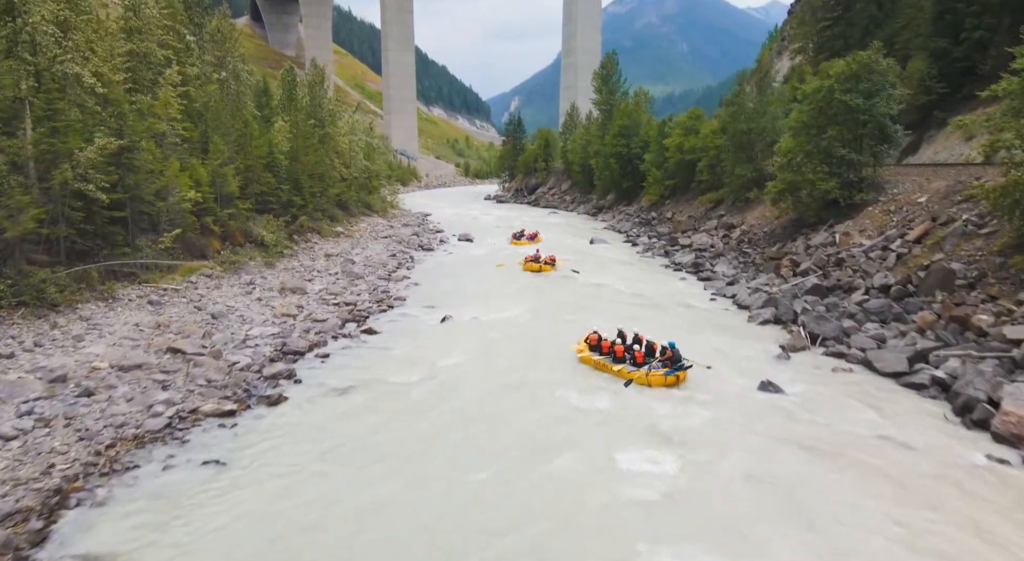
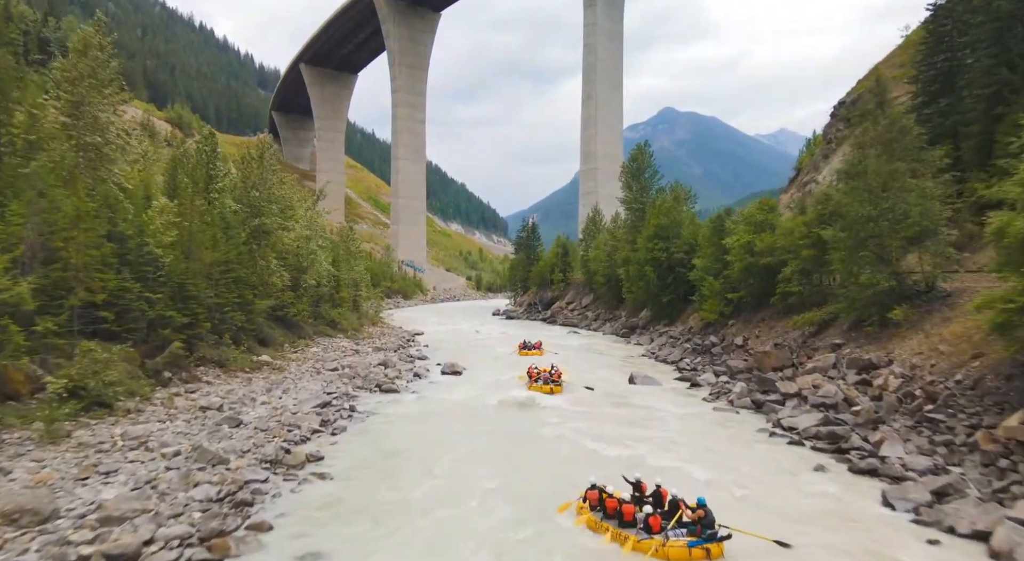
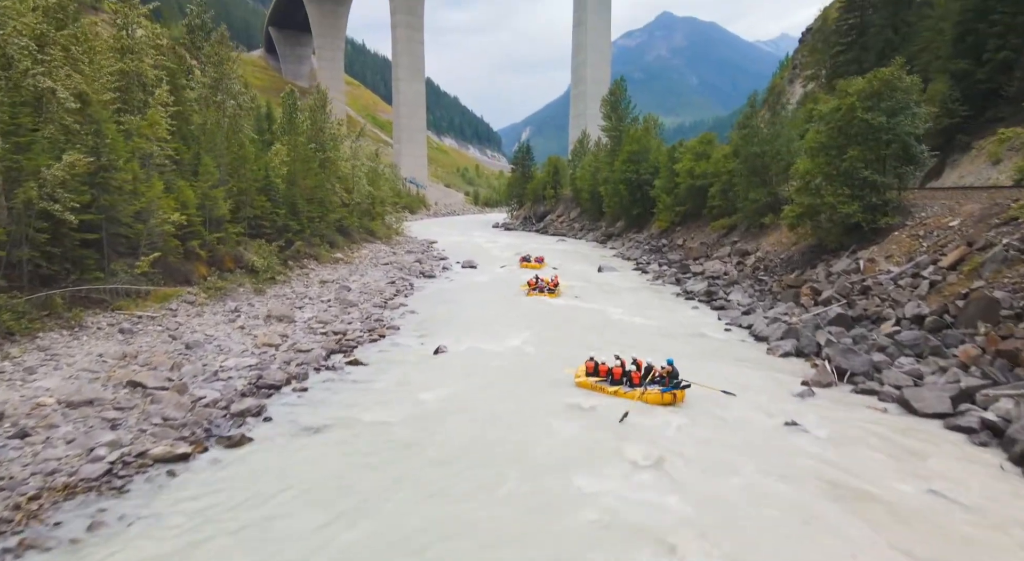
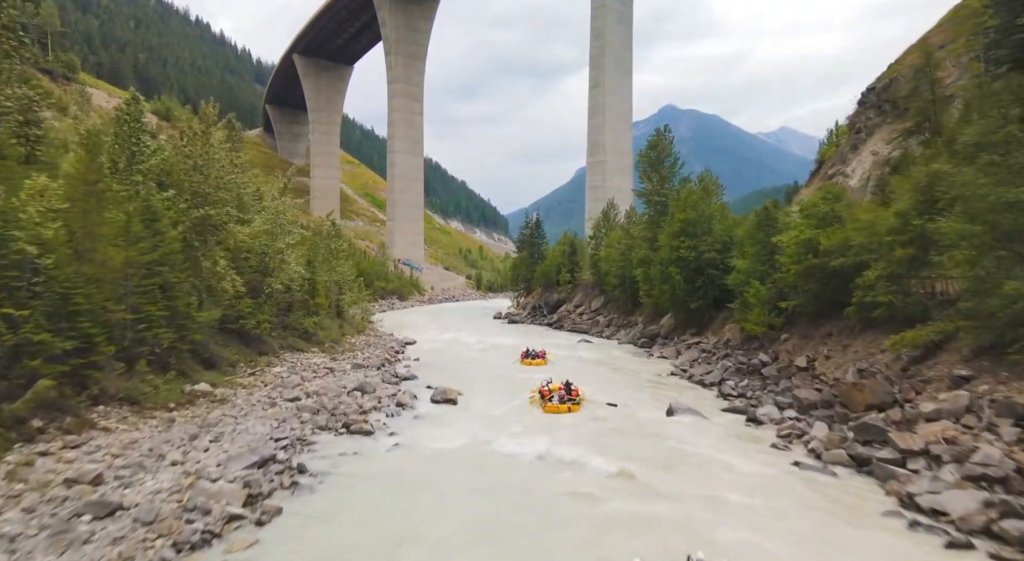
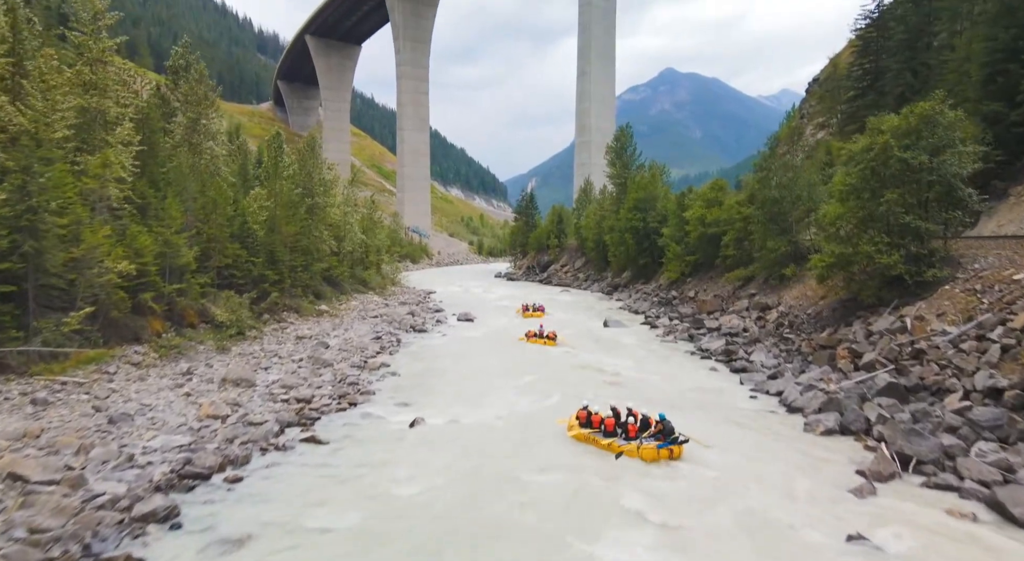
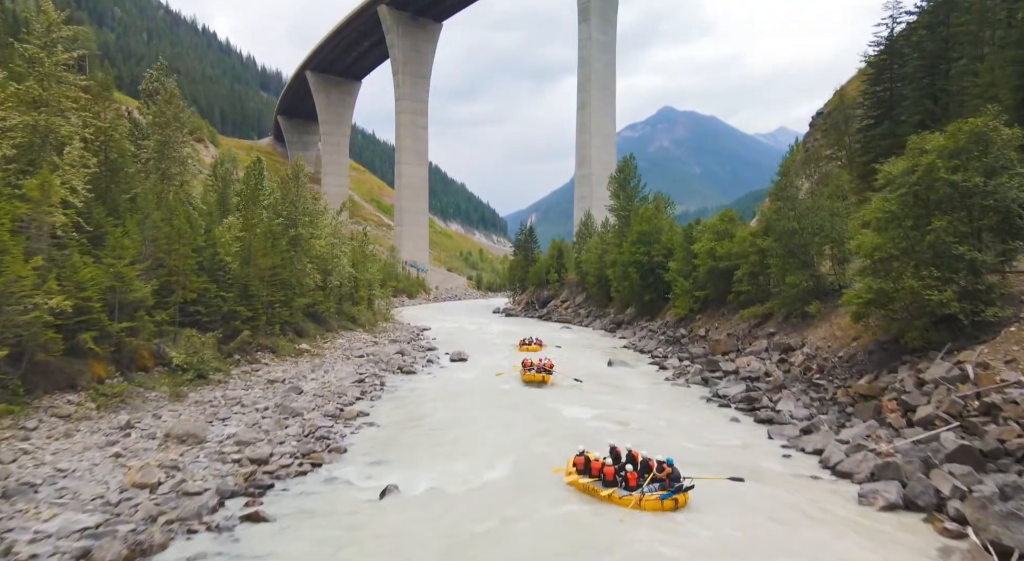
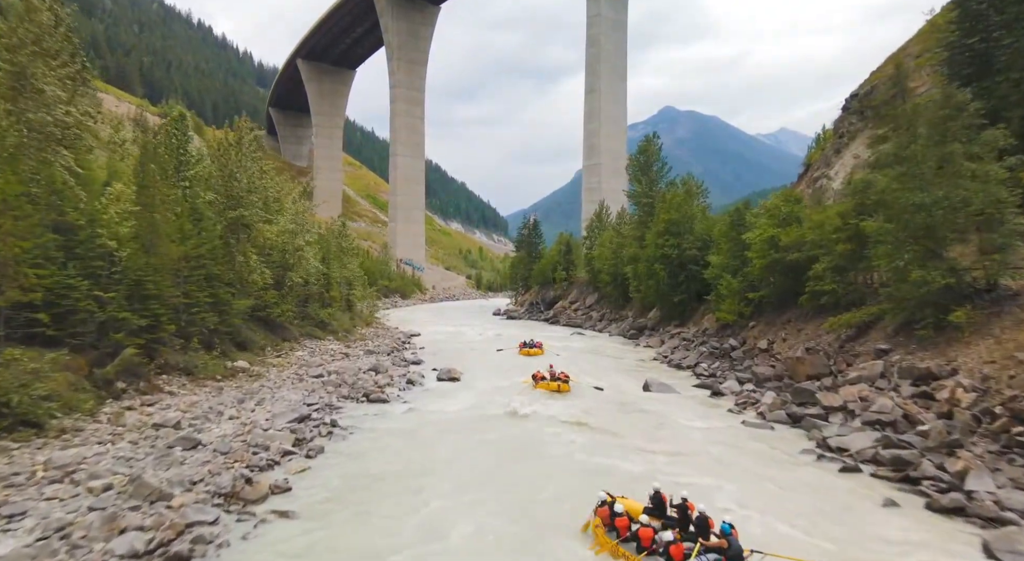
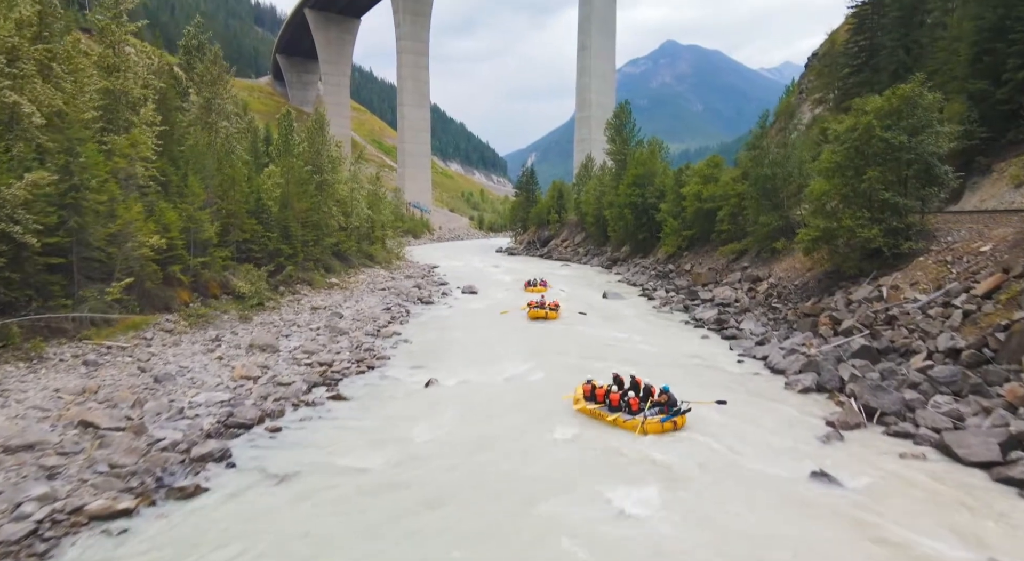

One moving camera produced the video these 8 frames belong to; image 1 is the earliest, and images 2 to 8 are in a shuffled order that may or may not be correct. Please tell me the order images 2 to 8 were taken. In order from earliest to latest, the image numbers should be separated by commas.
3, 8, 5, 6, 2, 7, 4
